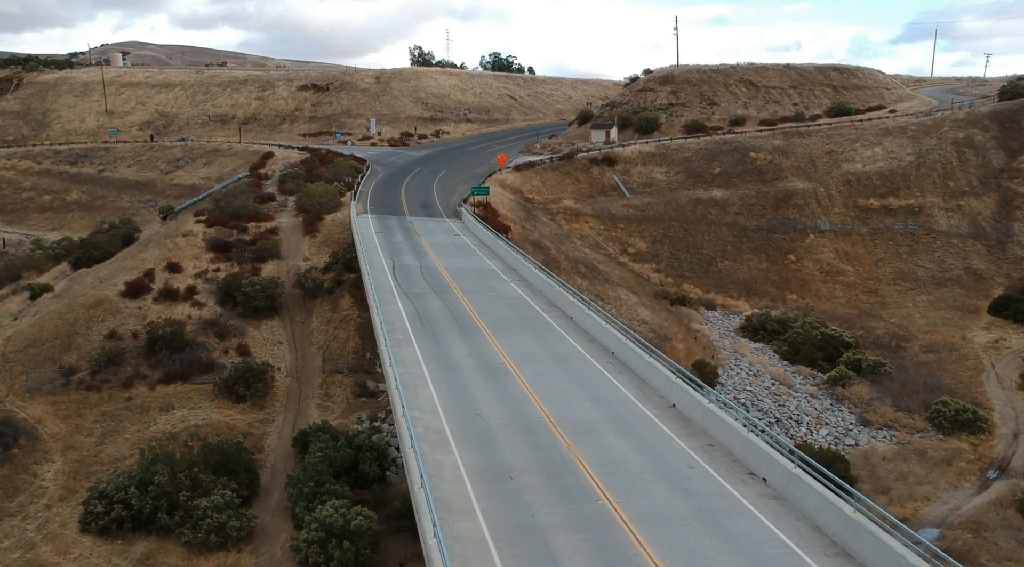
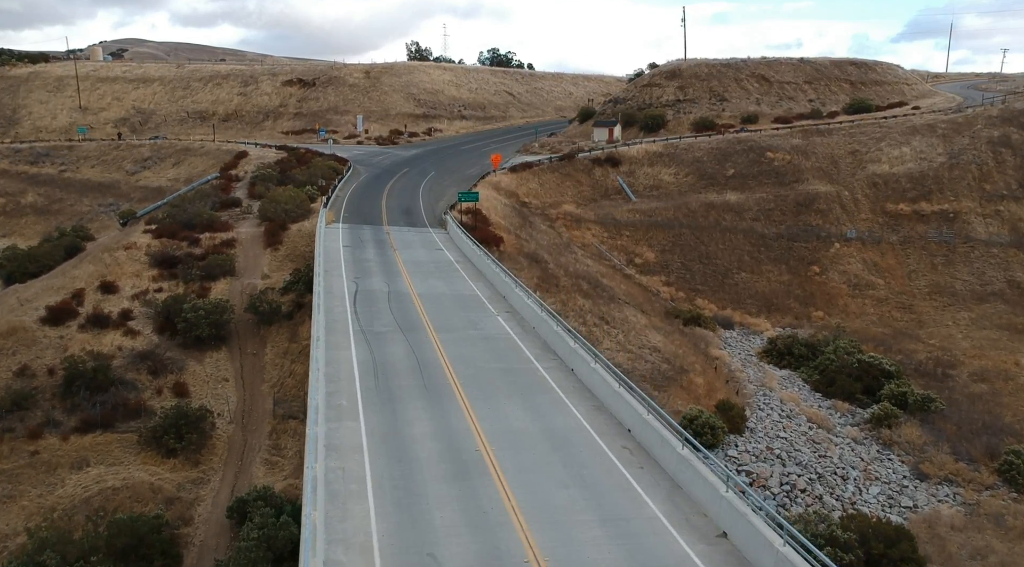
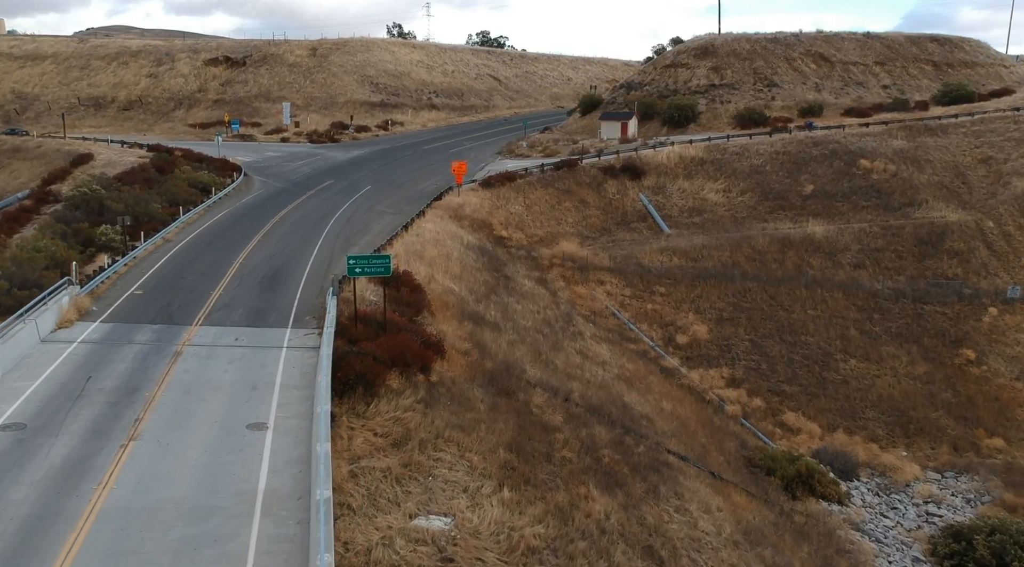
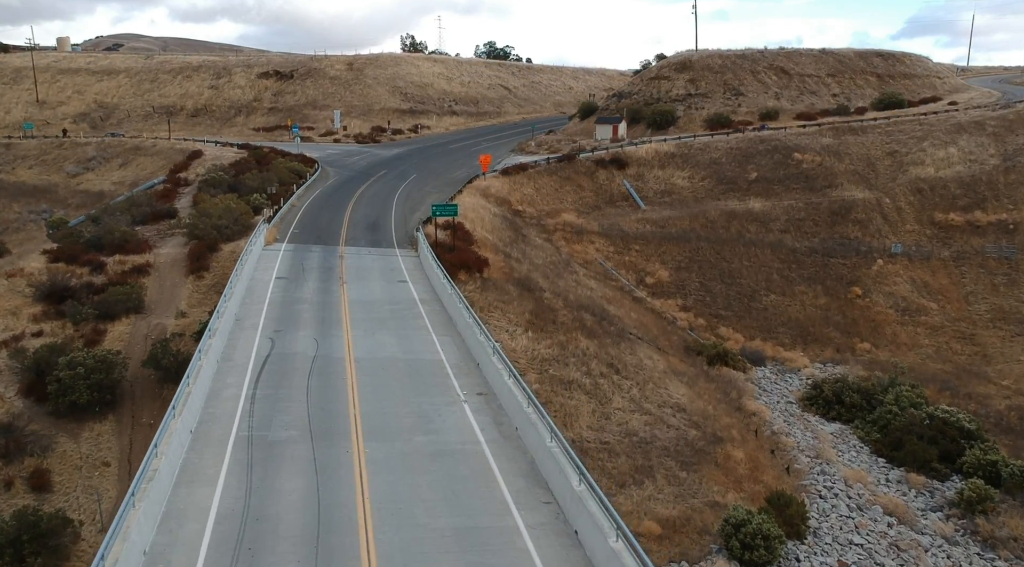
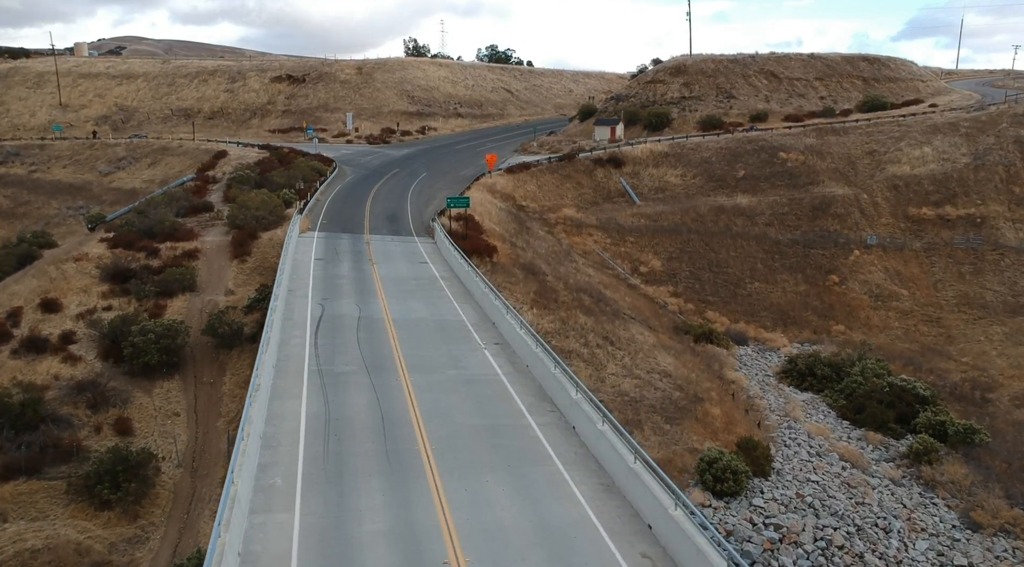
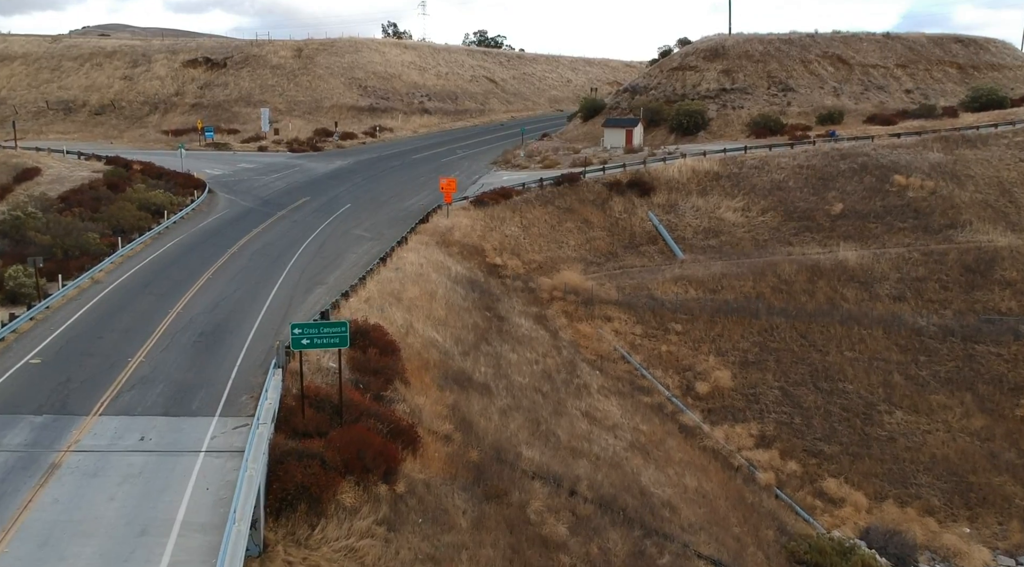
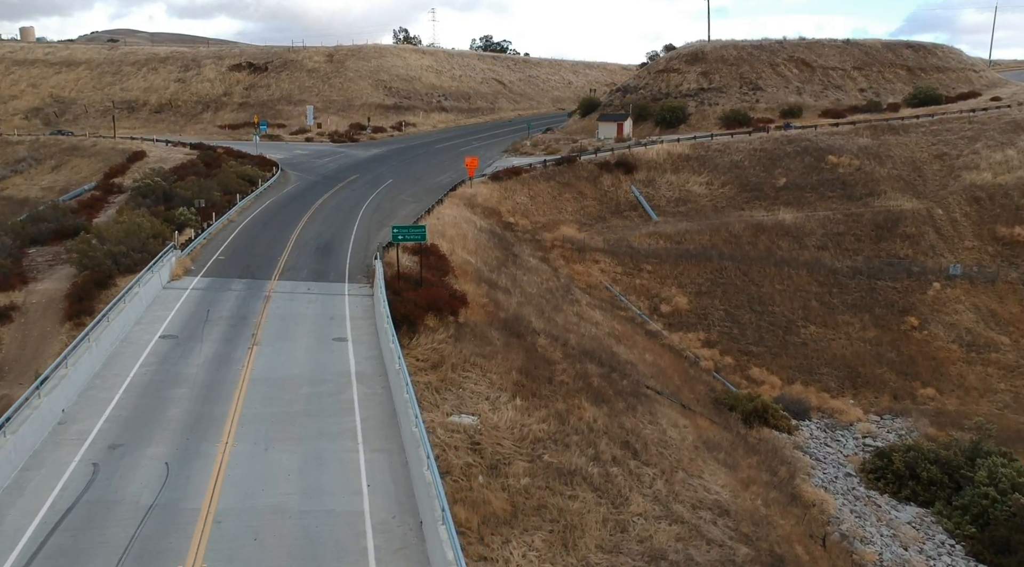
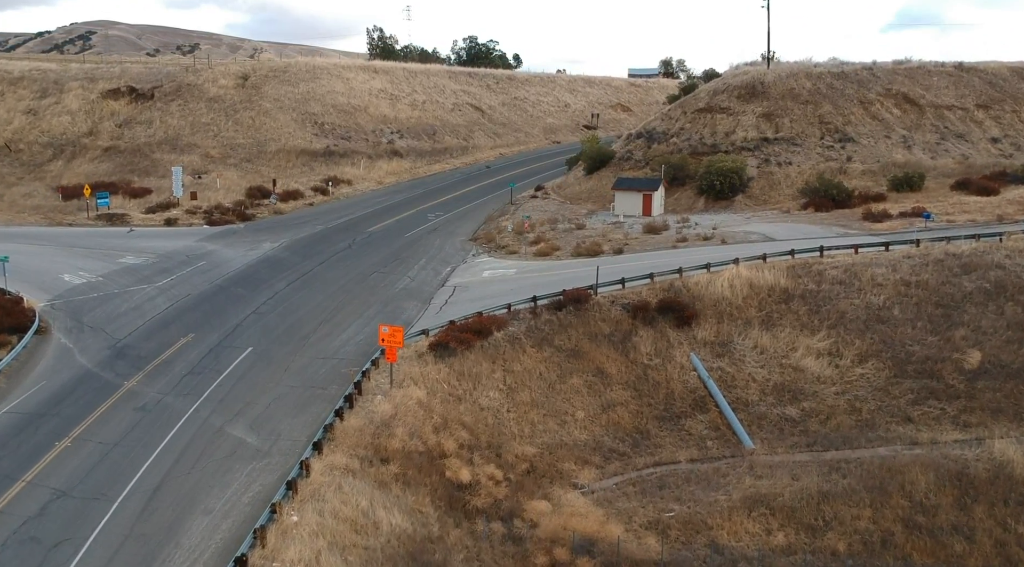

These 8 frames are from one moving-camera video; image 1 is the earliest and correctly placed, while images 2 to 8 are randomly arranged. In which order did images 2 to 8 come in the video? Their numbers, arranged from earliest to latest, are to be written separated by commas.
2, 5, 4, 7, 3, 6, 8
